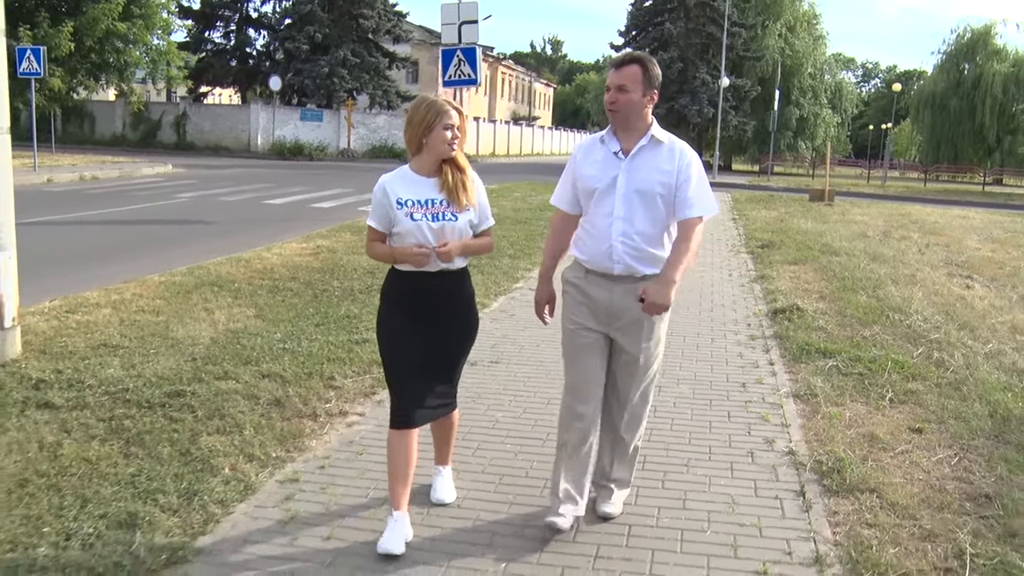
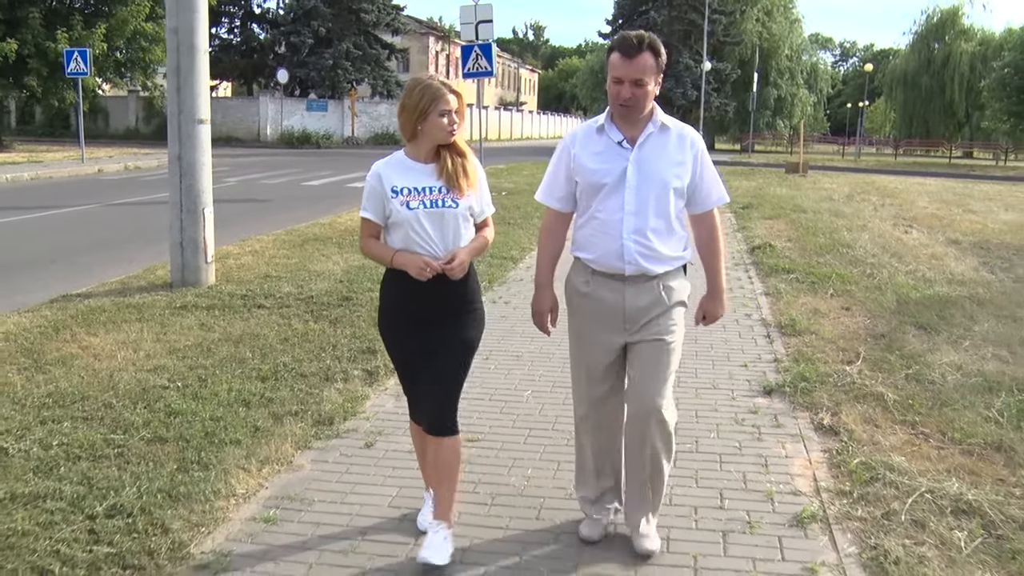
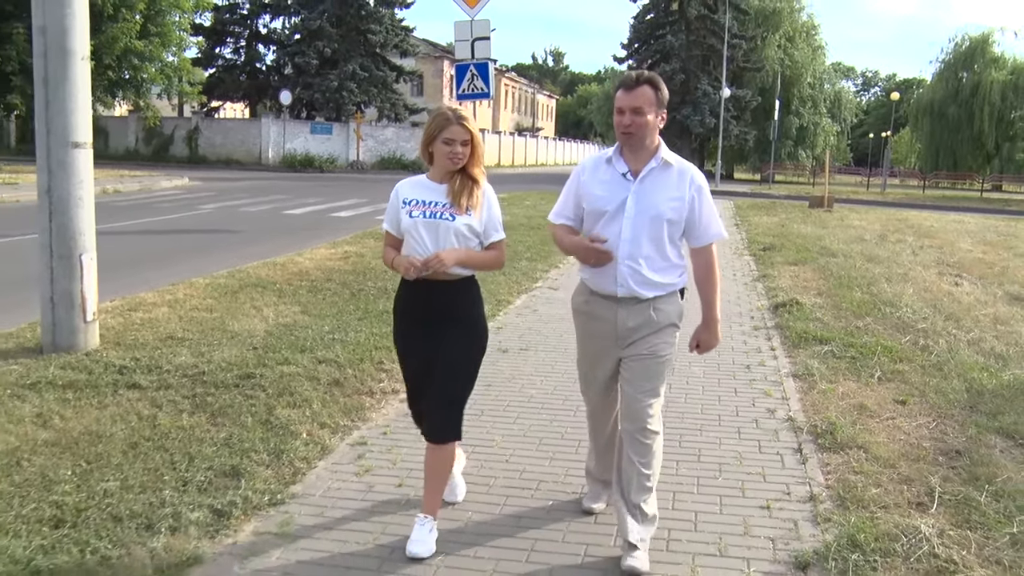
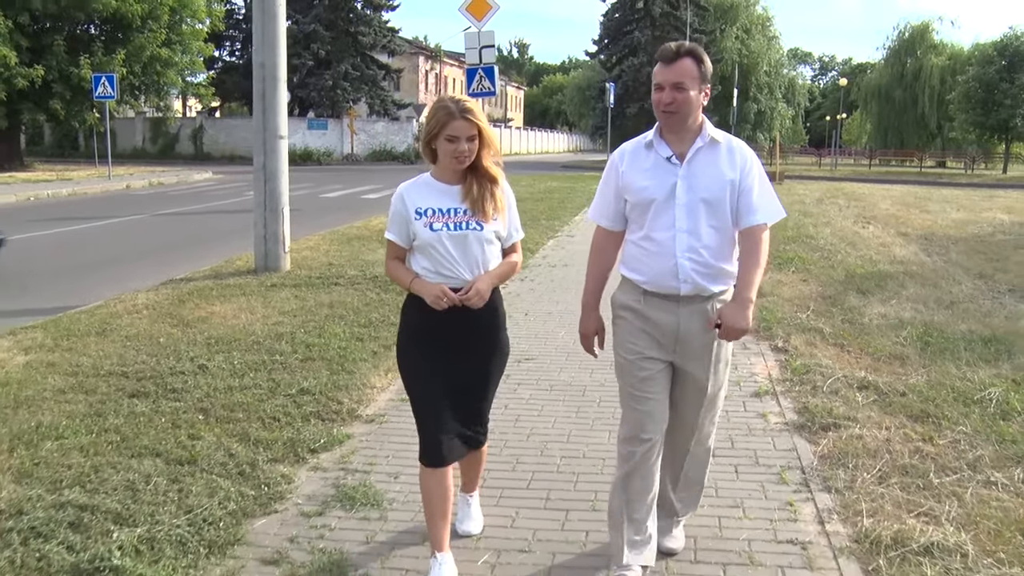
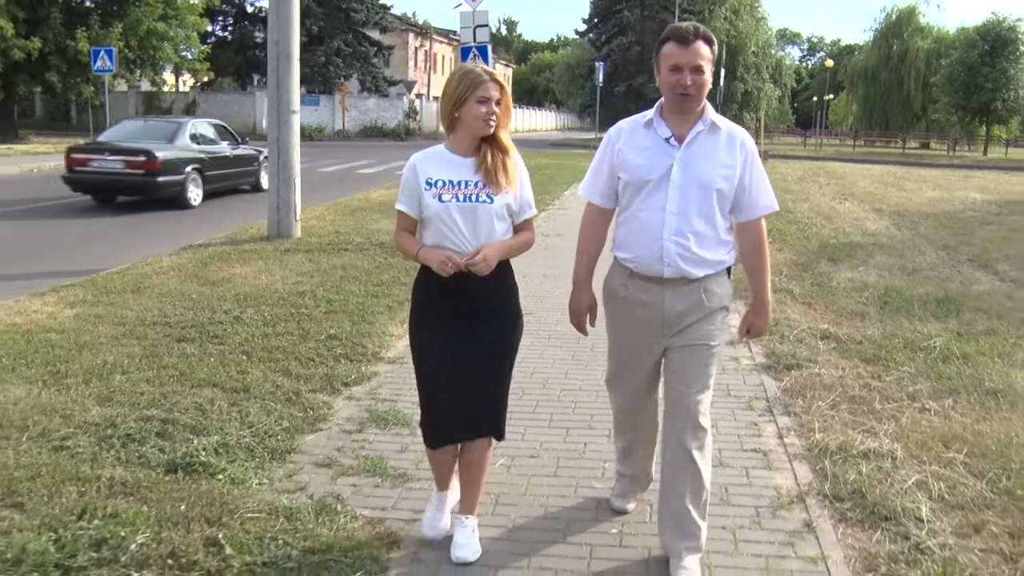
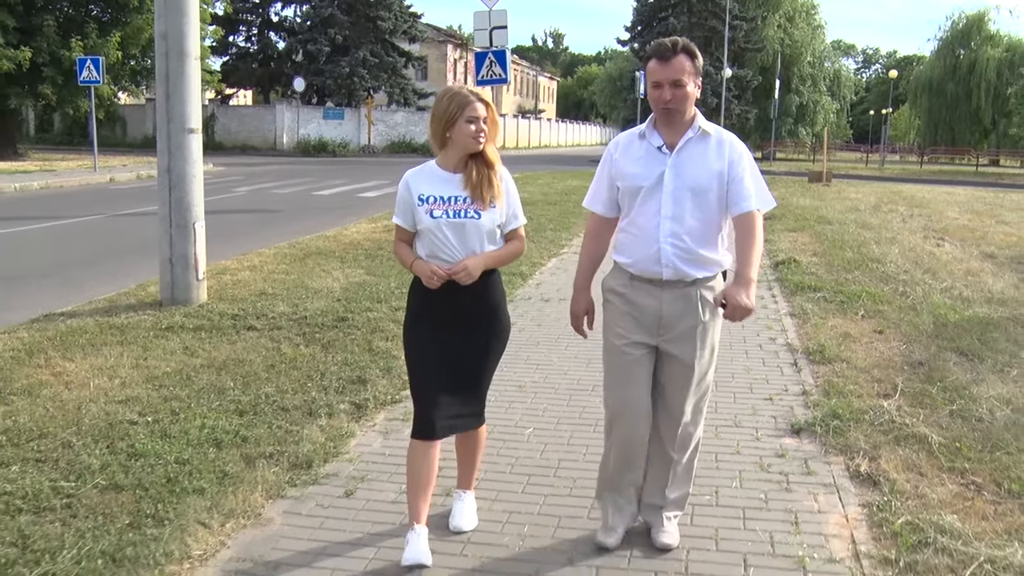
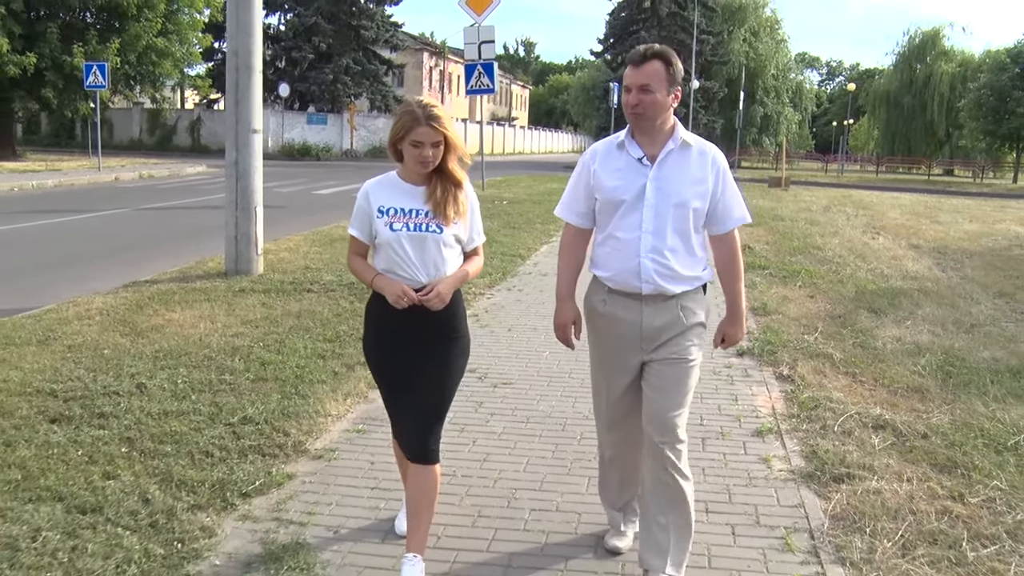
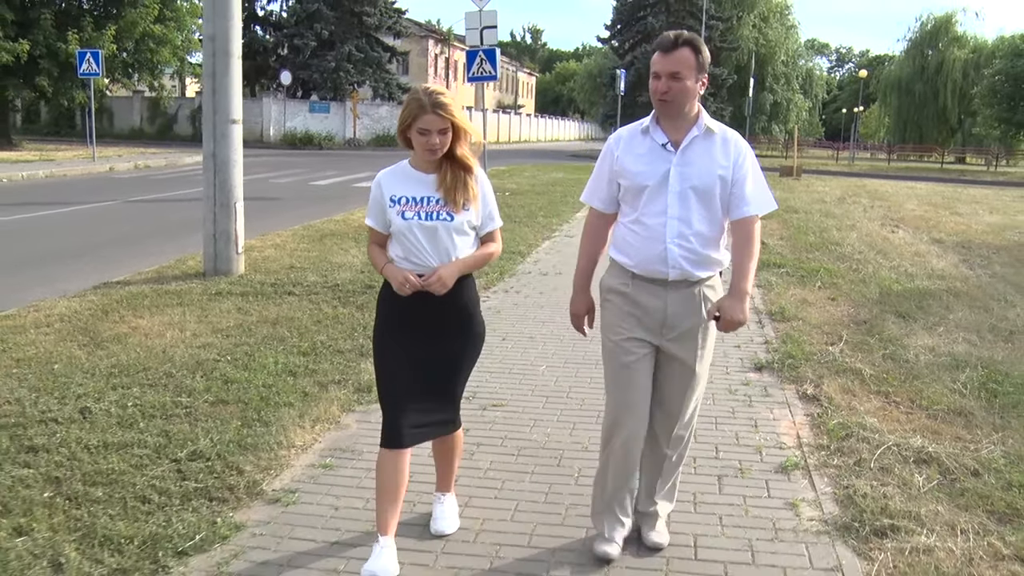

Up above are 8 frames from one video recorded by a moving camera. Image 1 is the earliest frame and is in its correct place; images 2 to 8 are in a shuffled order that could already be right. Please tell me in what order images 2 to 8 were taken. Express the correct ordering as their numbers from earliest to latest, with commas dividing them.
3, 6, 2, 8, 7, 4, 5
